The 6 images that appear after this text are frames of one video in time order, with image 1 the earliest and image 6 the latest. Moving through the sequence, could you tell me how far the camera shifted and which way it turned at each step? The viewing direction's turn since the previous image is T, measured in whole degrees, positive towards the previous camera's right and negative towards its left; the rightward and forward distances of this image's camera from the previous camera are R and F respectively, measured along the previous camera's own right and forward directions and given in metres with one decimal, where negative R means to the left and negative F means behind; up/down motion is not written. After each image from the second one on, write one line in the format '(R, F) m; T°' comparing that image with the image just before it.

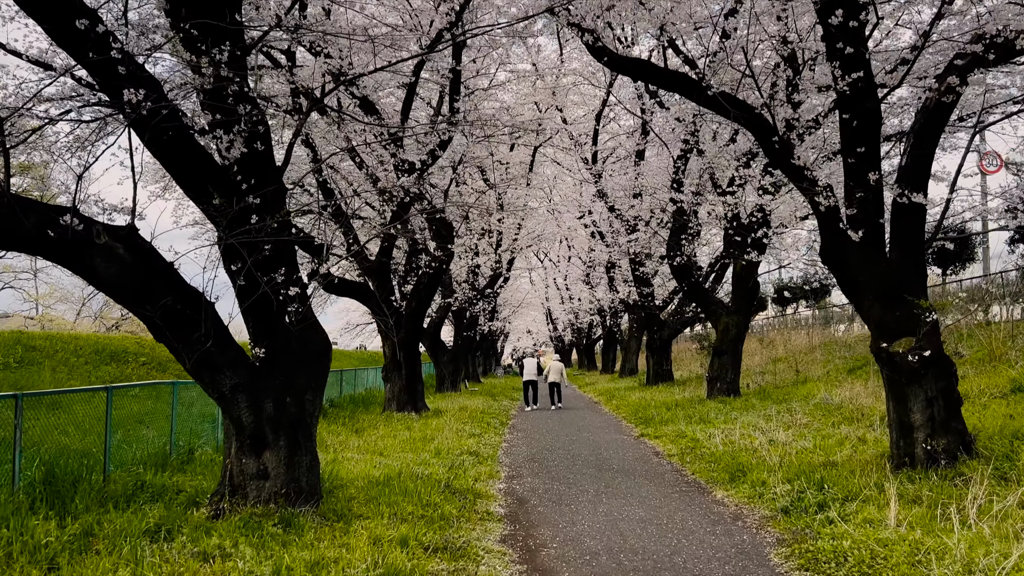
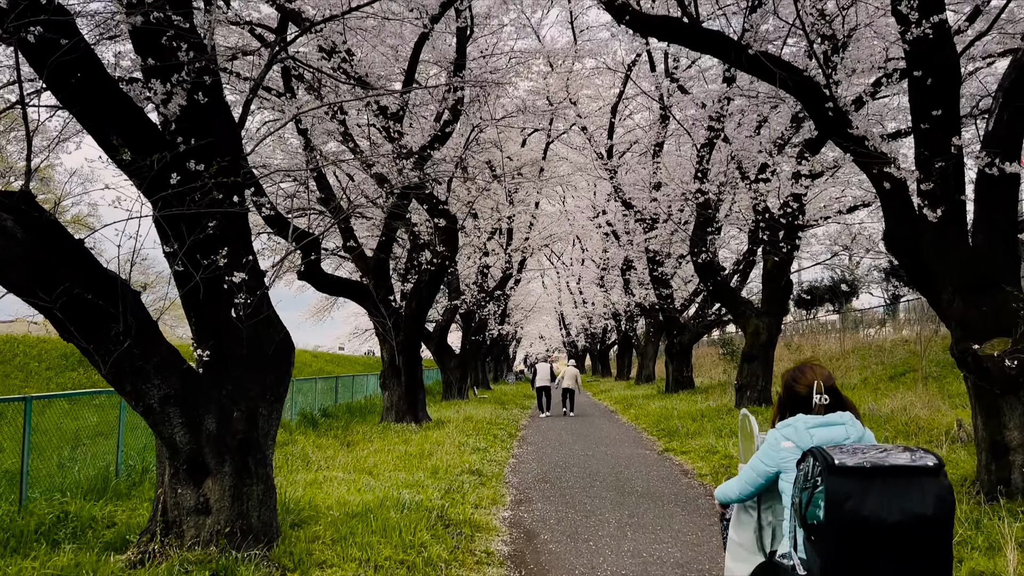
(+0.1, +1.1) m; -1°
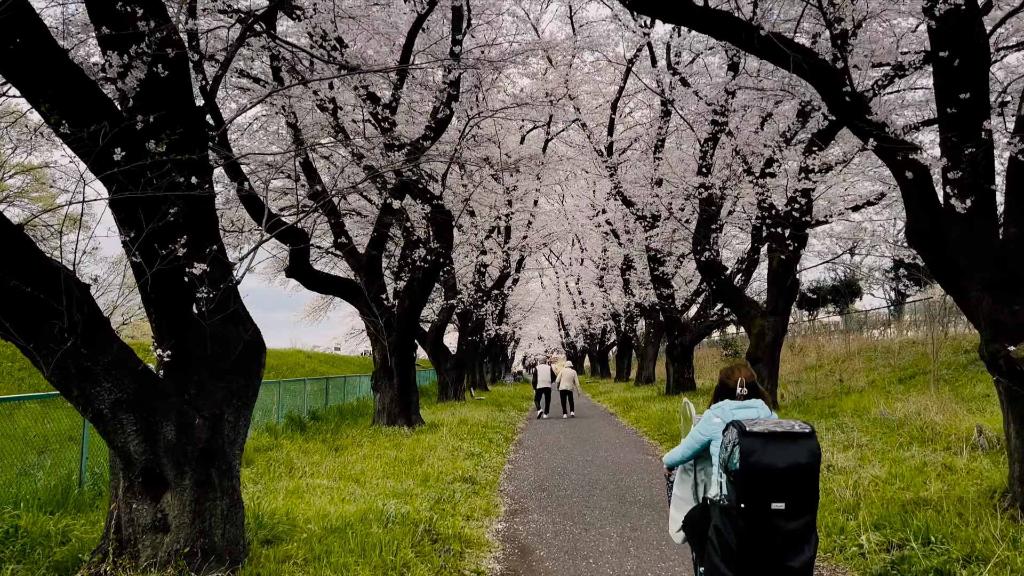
(0.0, +0.4) m; 0°
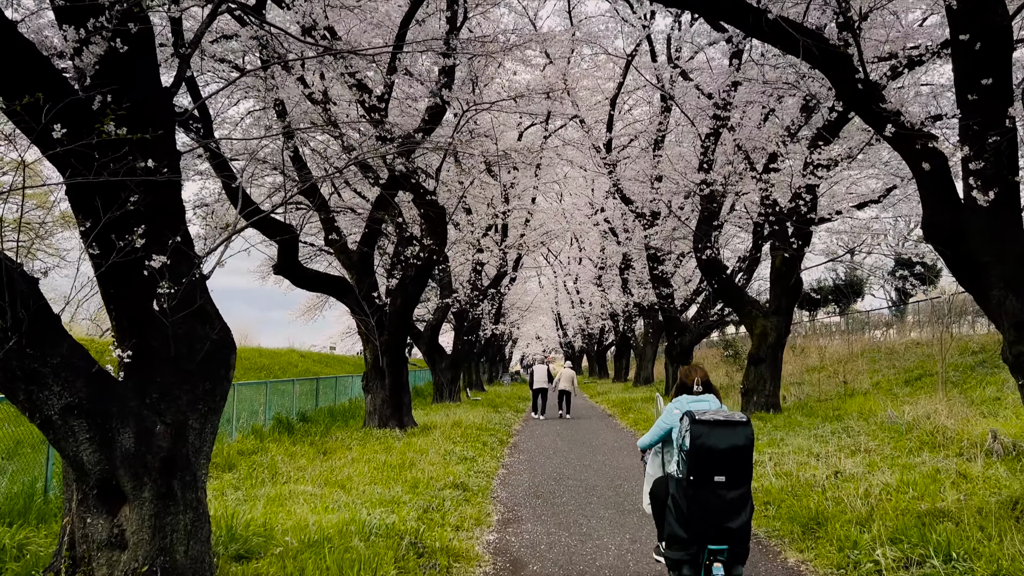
(0.0, +0.3) m; 0°
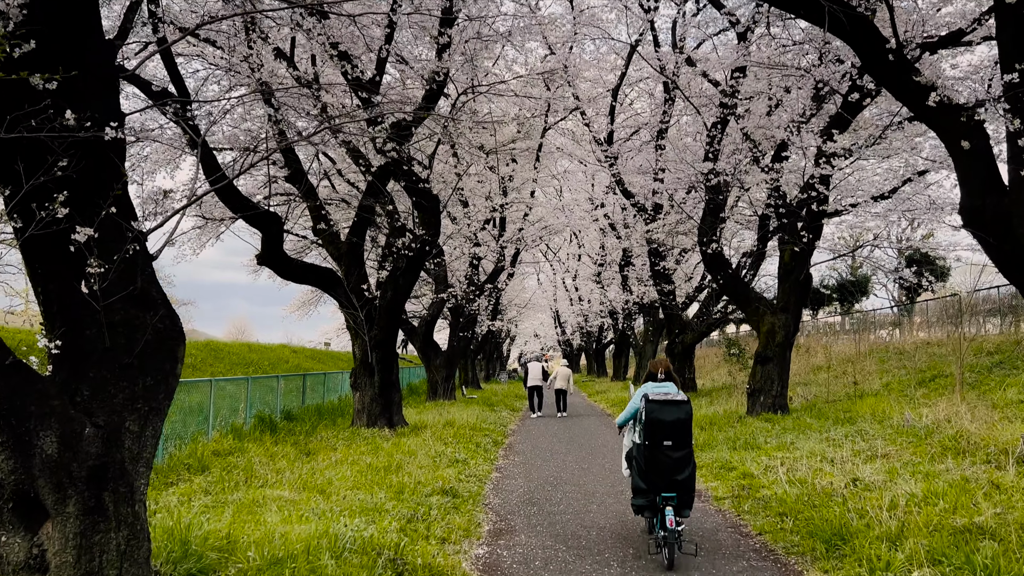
(0.0, +0.5) m; 0°
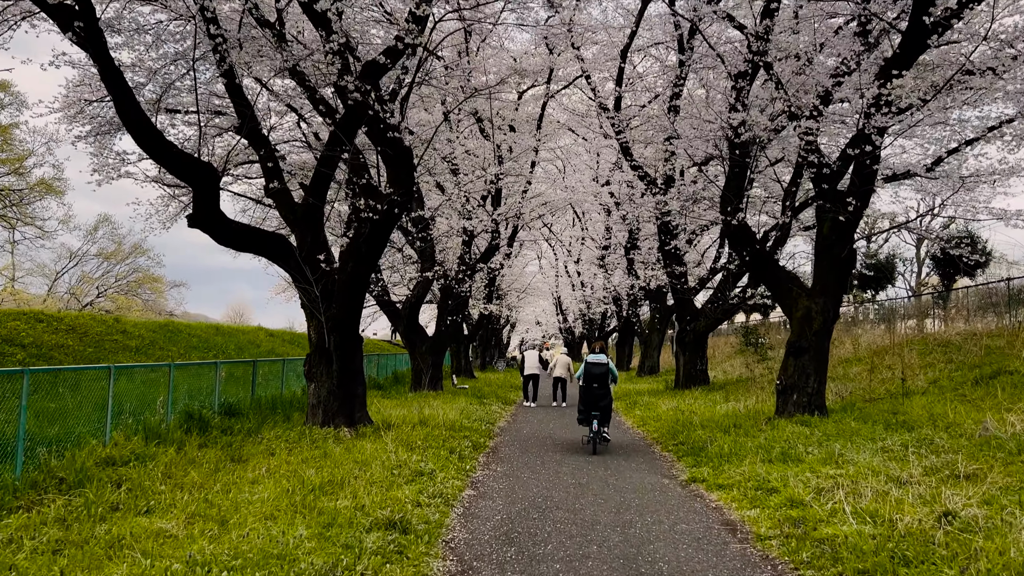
(+0.2, +1.8) m; 0°
